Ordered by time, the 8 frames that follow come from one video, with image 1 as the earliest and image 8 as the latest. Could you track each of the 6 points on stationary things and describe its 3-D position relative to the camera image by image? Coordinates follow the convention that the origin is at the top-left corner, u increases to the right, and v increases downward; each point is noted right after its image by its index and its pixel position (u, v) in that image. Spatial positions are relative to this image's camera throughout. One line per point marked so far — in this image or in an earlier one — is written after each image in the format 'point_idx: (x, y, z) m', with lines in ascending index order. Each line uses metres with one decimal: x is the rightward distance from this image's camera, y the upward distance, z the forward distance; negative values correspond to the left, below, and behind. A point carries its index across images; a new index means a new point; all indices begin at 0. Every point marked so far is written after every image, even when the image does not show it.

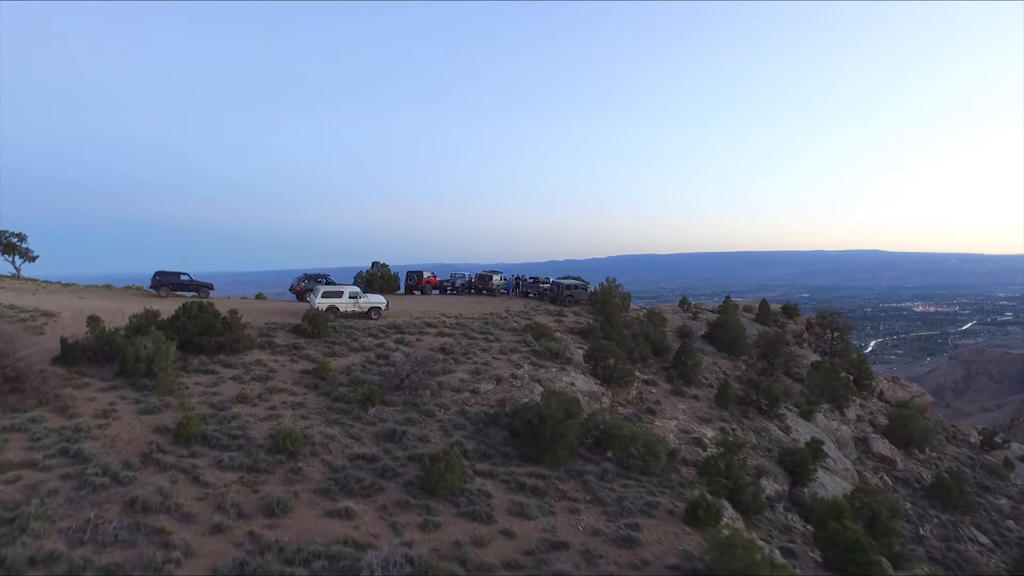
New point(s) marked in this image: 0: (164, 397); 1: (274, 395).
0: (-8.6, -2.7, +18.7) m
1: (-6.1, -2.8, +19.3) m
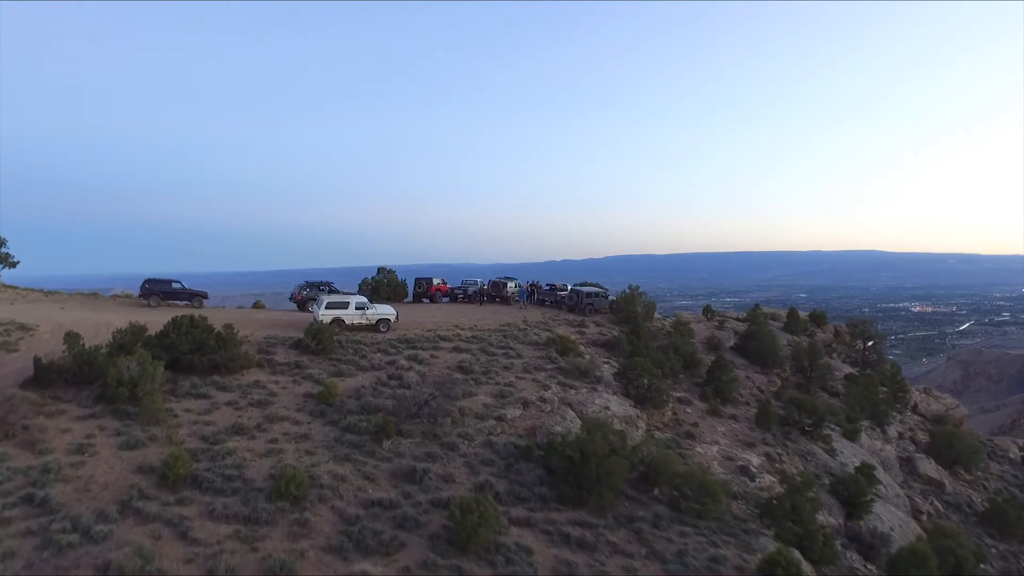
0: (-7.9, -3.0, +16.4) m
1: (-5.3, -3.1, +17.0) m
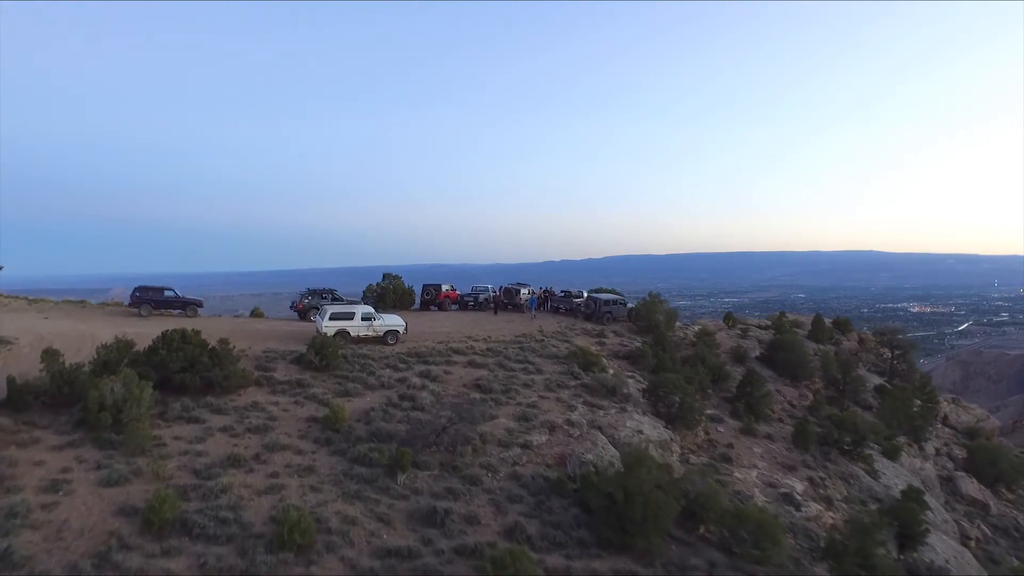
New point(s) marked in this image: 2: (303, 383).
0: (-7.3, -3.3, +14.5) m
1: (-4.8, -3.4, +15.2) m
2: (-5.3, -2.4, +19.3) m
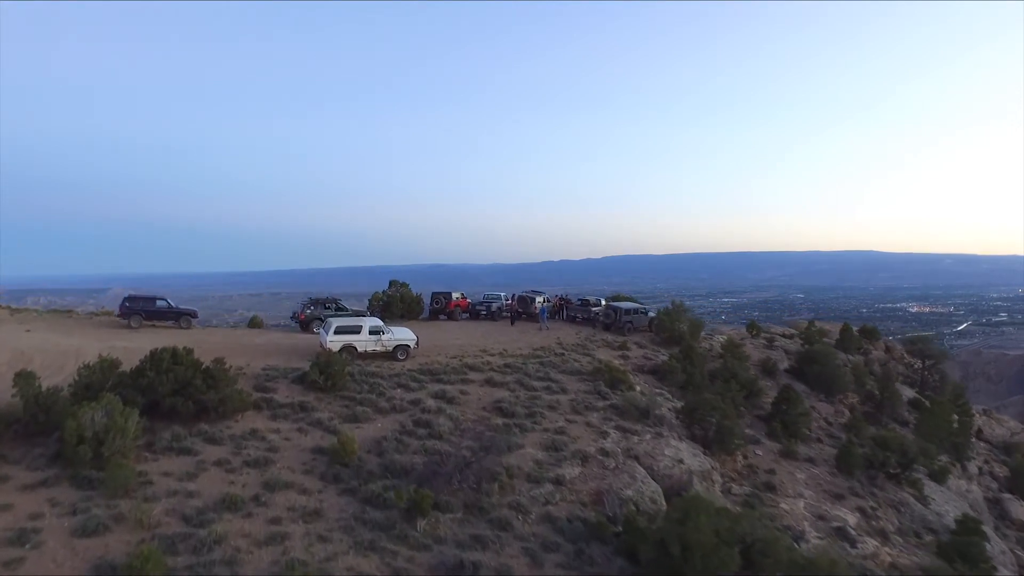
0: (-6.7, -3.6, +12.7) m
1: (-4.2, -3.7, +13.4) m
2: (-4.7, -2.8, +17.5) m
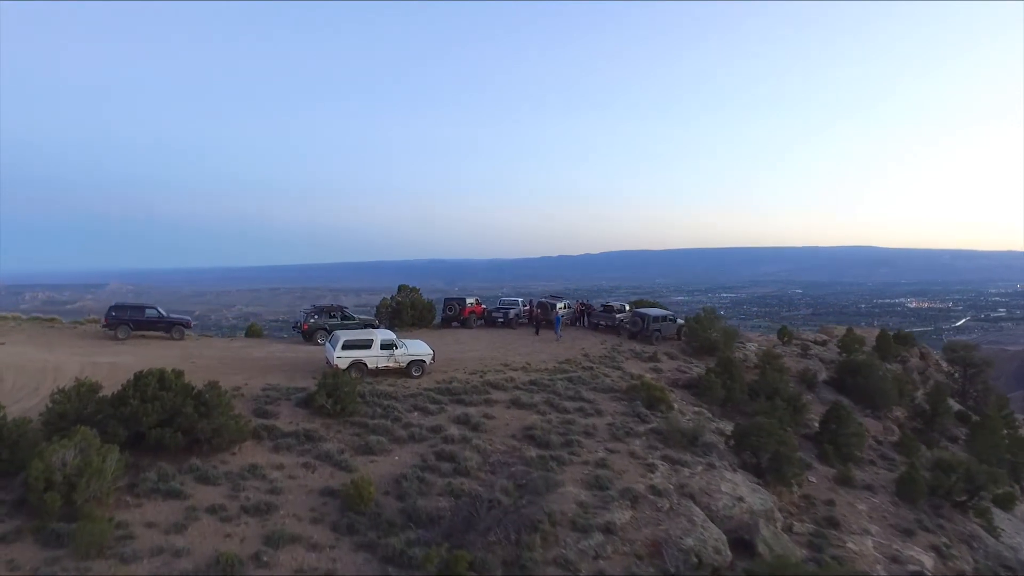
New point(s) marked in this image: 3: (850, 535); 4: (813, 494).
0: (-6.0, -3.9, +10.6) m
1: (-3.4, -4.0, +11.3) m
2: (-4.0, -3.0, +15.4) m
3: (+7.4, -5.4, +16.5) m
4: (+7.3, -5.0, +18.3) m
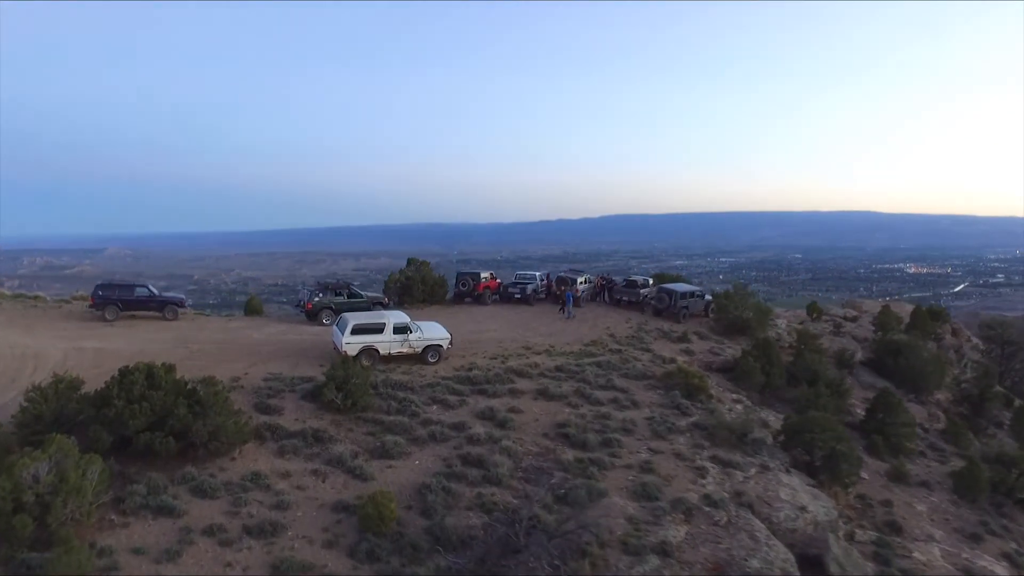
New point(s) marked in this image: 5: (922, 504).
0: (-5.4, -3.8, +9.0) m
1: (-2.8, -3.8, +9.6) m
2: (-3.4, -2.7, +13.7) m
3: (+8.0, -5.1, +15.0) m
4: (+7.9, -4.5, +16.7) m
5: (+9.2, -4.8, +16.9) m
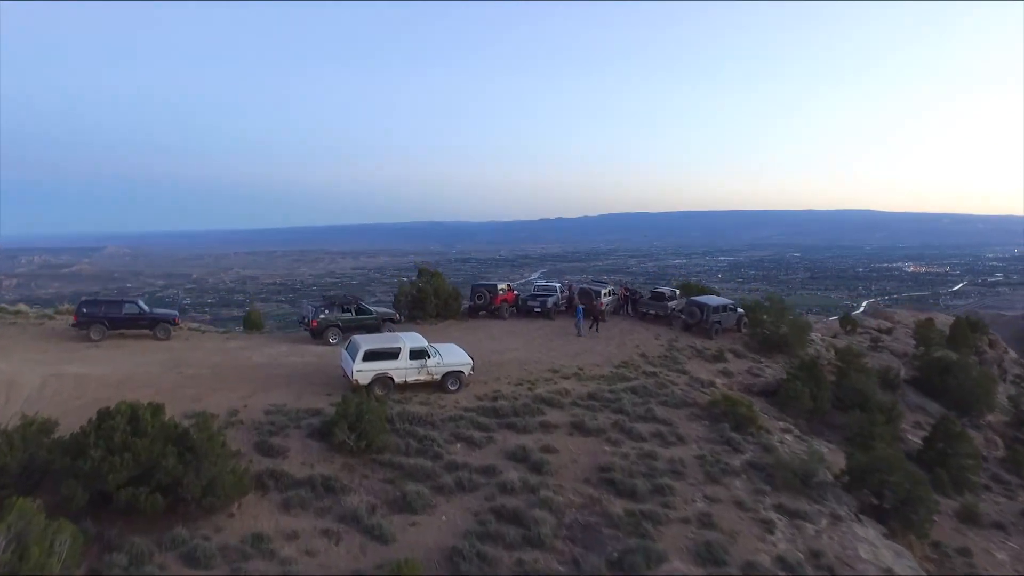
0: (-4.7, -4.2, +7.2) m
1: (-2.2, -4.3, +7.9) m
2: (-2.8, -3.1, +12.0) m
3: (+8.6, -5.5, +13.2) m
4: (+8.5, -4.9, +14.9) m
5: (+9.8, -5.2, +15.2) m
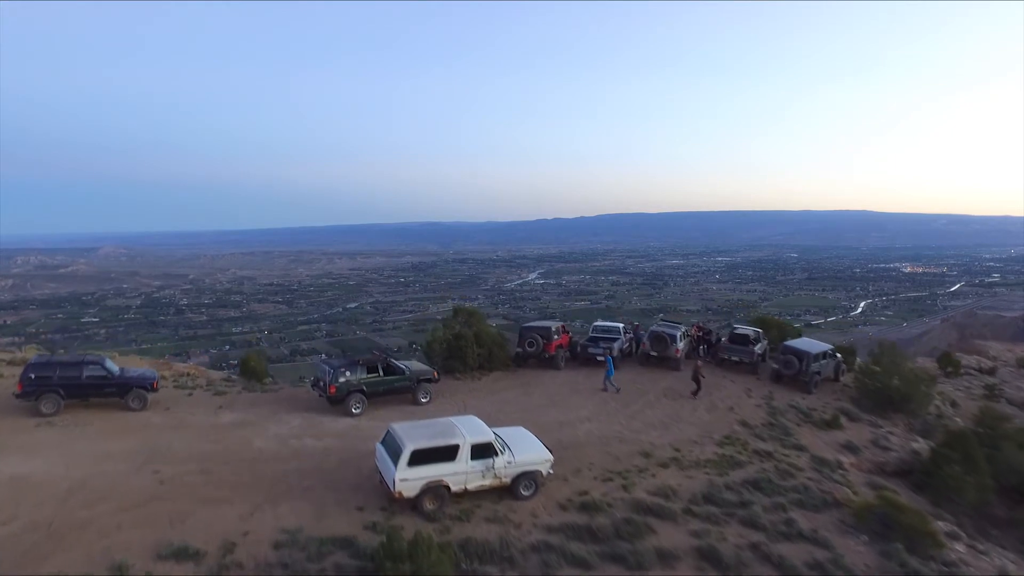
0: (-3.2, -5.3, +3.0) m
1: (-0.7, -5.3, +3.7) m
2: (-1.3, -4.2, +7.8) m
3: (+10.1, -6.6, +9.1) m
4: (+10.0, -6.0, +10.8) m
5: (+11.3, -6.3, +11.0) m
